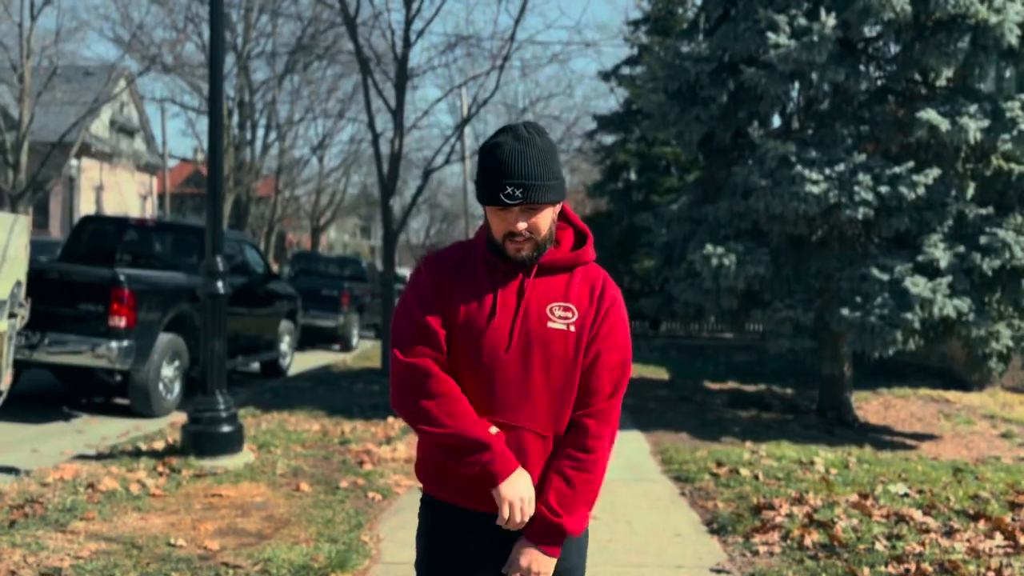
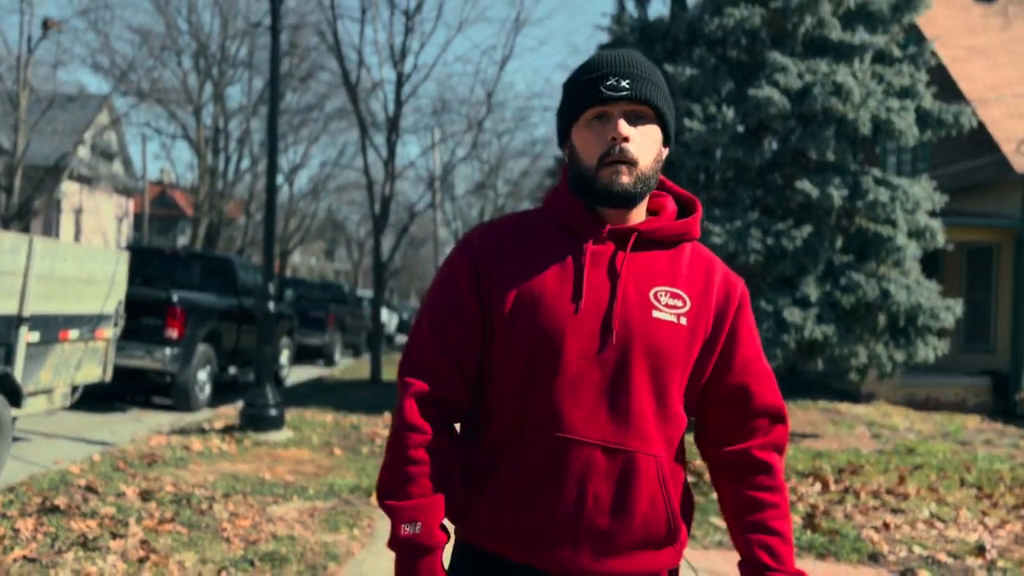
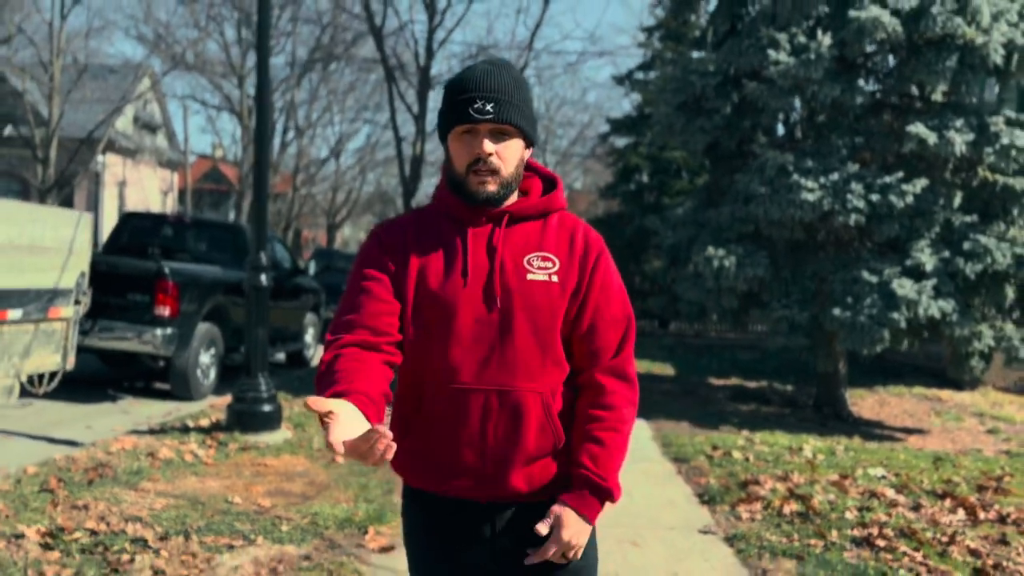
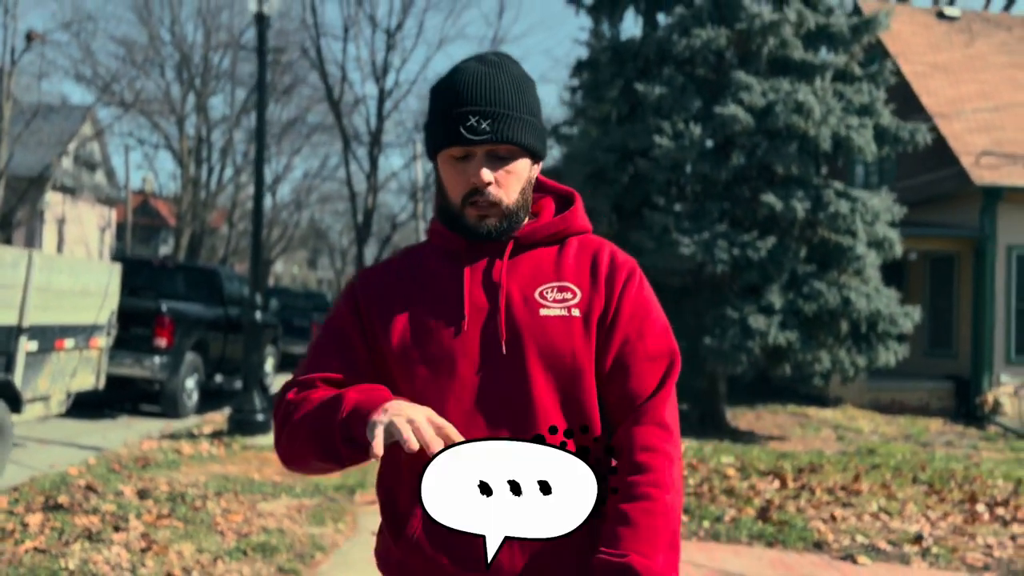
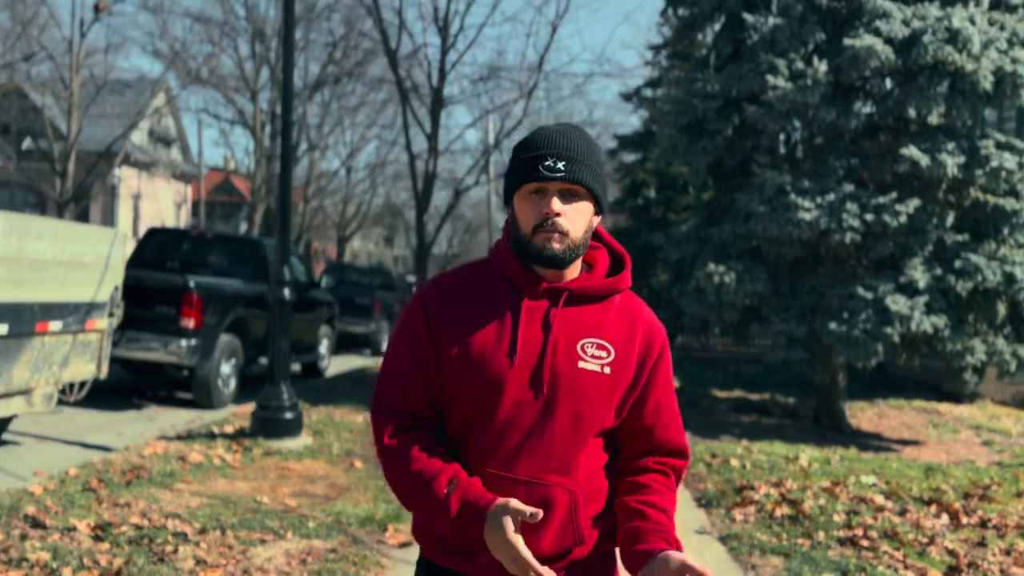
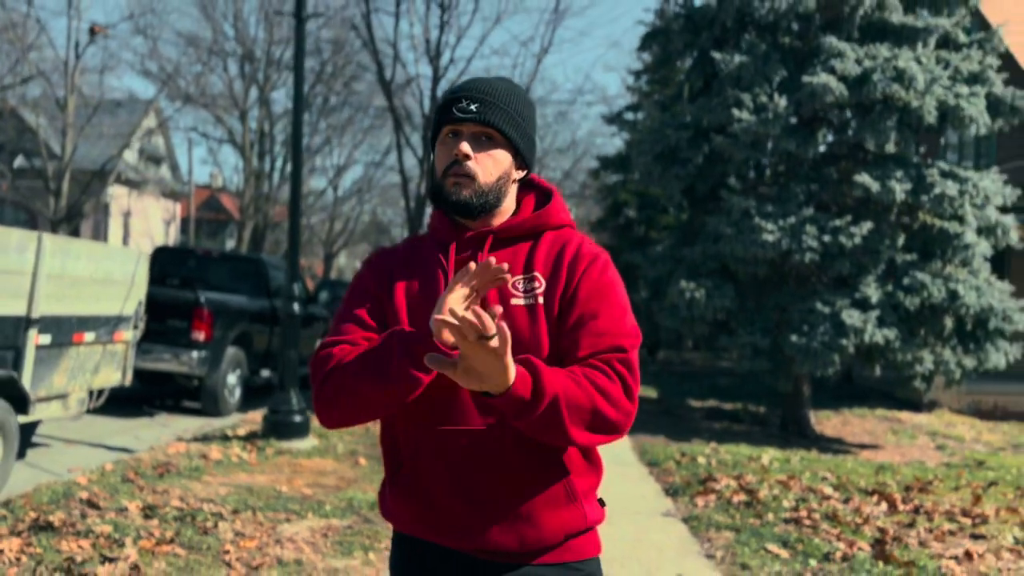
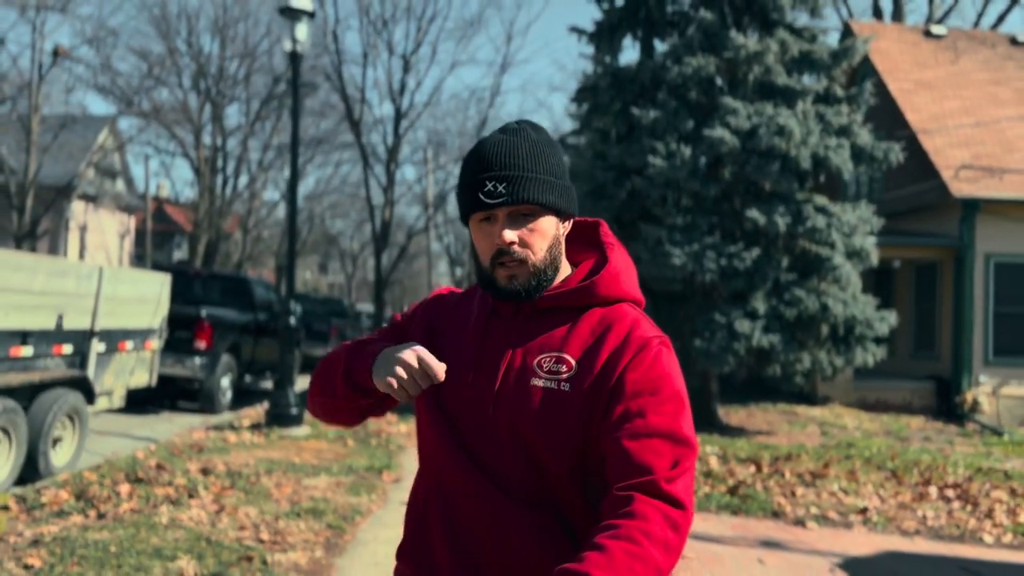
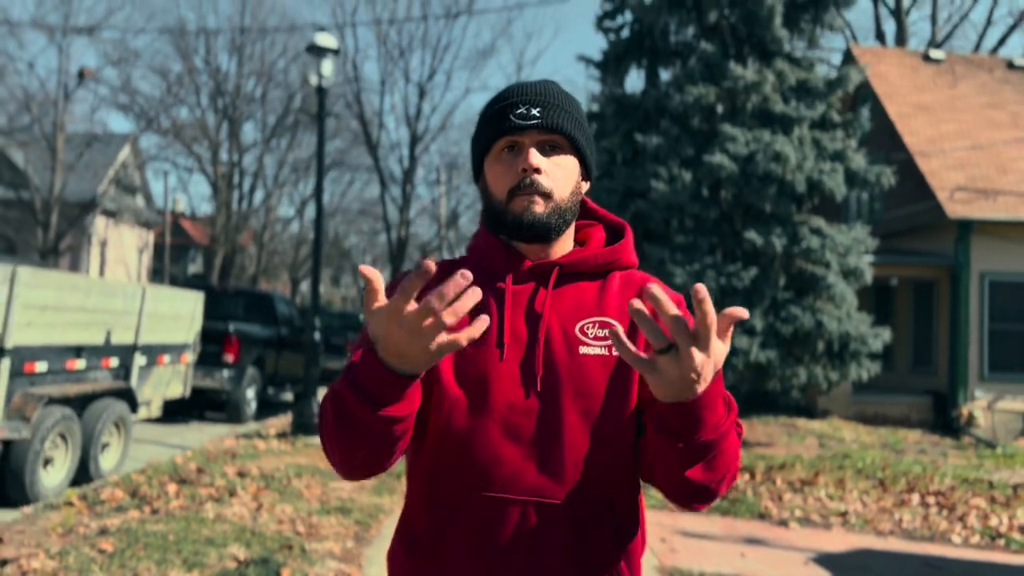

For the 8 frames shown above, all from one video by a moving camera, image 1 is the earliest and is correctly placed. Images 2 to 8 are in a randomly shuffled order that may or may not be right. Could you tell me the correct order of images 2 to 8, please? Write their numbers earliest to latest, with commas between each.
3, 5, 6, 2, 4, 7, 8
